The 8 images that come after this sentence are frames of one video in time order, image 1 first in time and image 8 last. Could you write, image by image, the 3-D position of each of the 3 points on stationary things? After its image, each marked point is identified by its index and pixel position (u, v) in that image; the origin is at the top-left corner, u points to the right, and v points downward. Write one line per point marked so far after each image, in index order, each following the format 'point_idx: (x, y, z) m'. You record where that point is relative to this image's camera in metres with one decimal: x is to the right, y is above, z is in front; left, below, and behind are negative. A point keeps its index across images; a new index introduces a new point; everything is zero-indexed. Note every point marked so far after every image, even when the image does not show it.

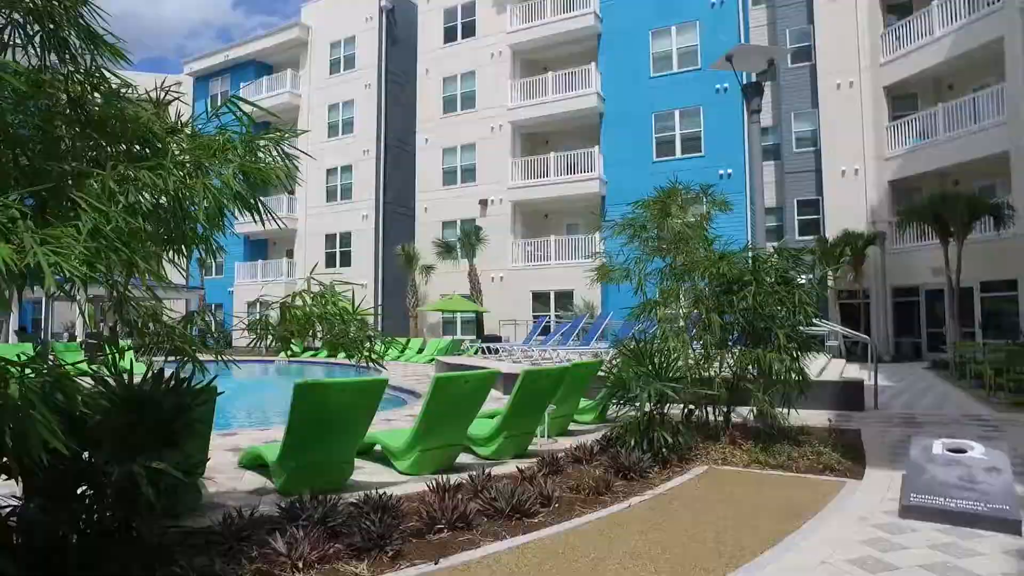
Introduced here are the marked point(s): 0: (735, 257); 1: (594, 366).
0: (+2.1, +0.3, +6.8) m
1: (+0.9, -0.8, +7.6) m
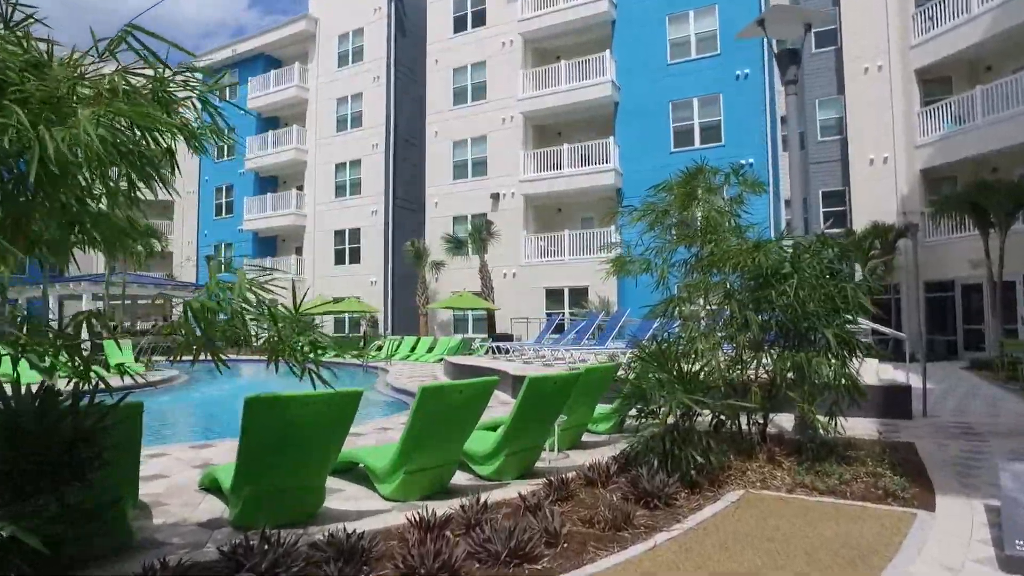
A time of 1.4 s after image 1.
0: (+2.1, +0.3, +5.9) m
1: (+0.9, -0.8, +6.8) m
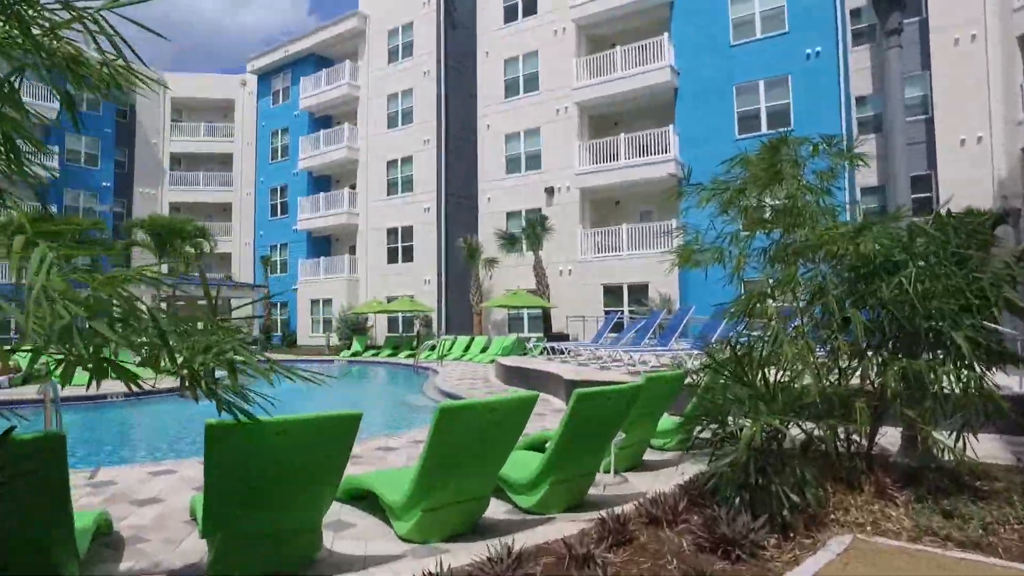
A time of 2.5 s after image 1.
0: (+2.4, +0.4, +4.8) m
1: (+1.3, -0.7, +5.7) m
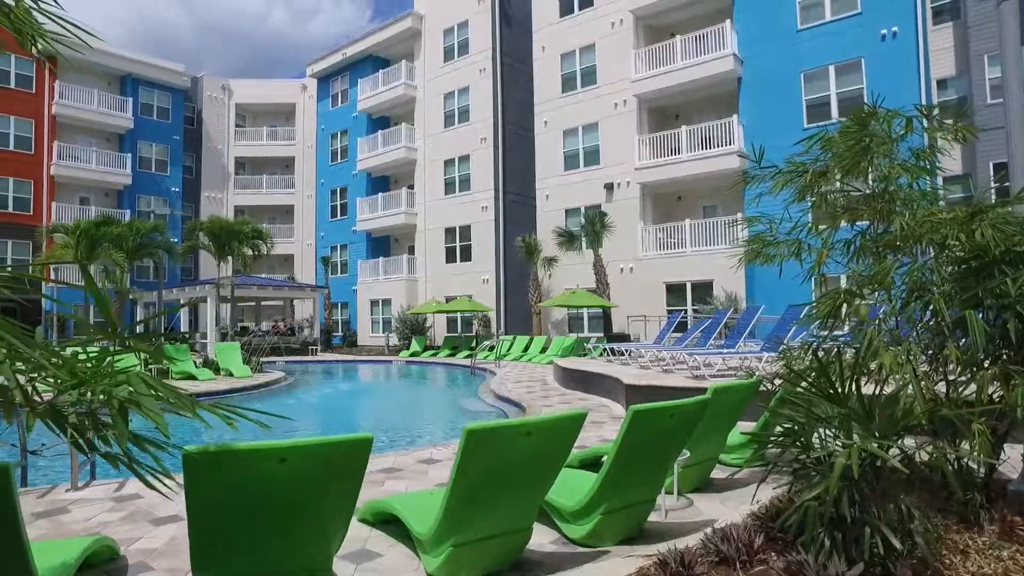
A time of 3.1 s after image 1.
0: (+2.7, +0.4, +4.0) m
1: (+1.6, -0.7, +5.0) m
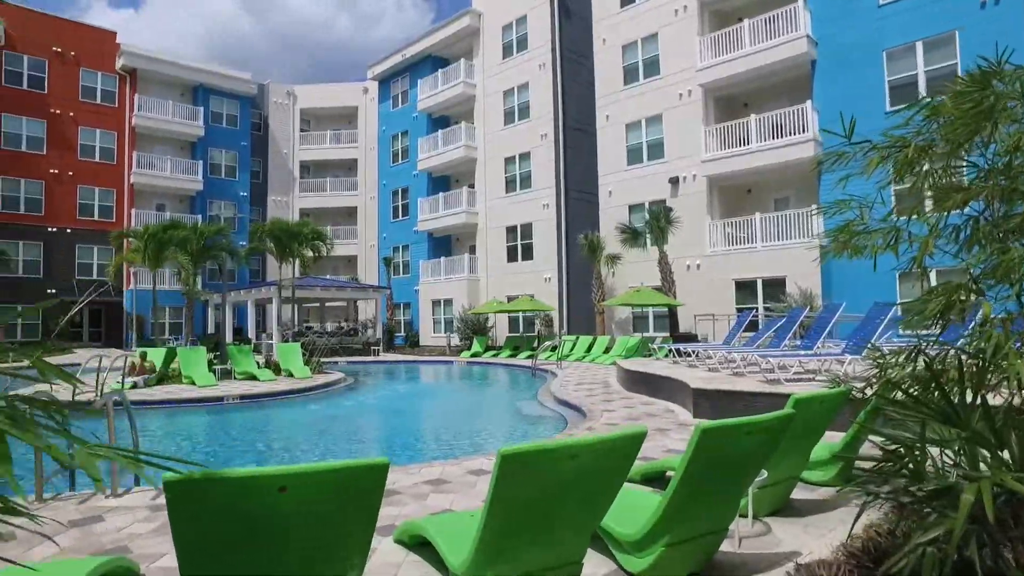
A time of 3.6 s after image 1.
0: (+2.9, +0.5, +3.2) m
1: (+2.0, -0.7, +4.4) m
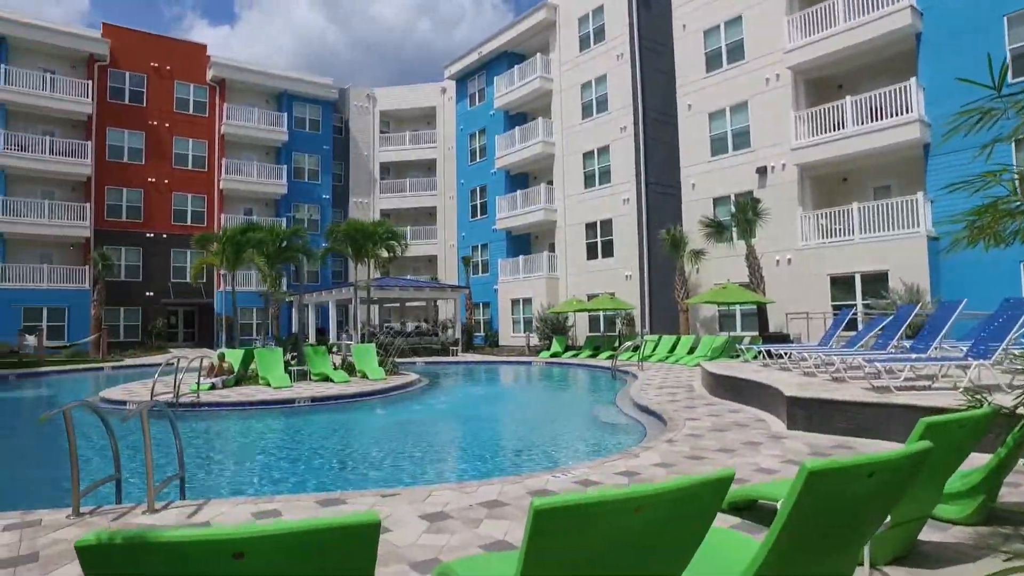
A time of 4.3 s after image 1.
0: (+3.0, +0.5, +2.3) m
1: (+2.2, -0.6, +3.5) m
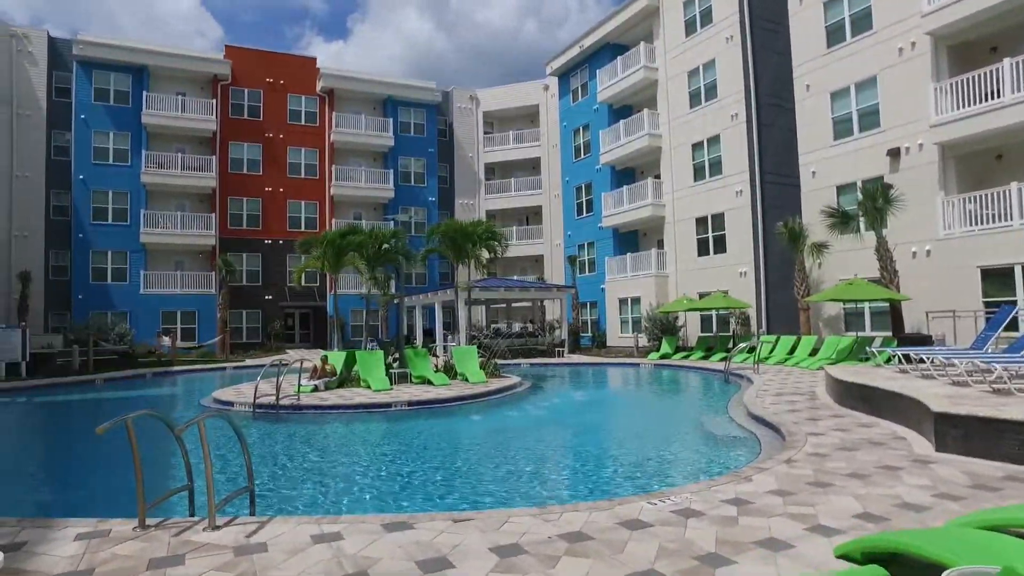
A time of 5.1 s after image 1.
0: (+3.1, +0.5, +1.1) m
1: (+2.5, -0.6, +2.5) m
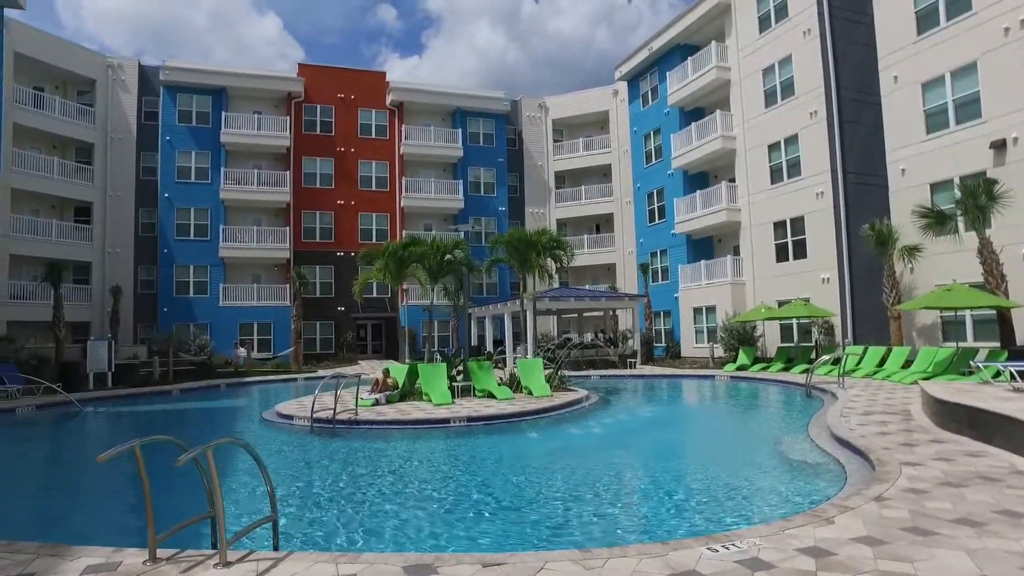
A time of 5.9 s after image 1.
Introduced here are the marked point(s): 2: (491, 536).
0: (+2.9, +0.5, +0.3) m
1: (+2.4, -0.6, +1.6) m
2: (-0.3, -2.4, +6.9) m
